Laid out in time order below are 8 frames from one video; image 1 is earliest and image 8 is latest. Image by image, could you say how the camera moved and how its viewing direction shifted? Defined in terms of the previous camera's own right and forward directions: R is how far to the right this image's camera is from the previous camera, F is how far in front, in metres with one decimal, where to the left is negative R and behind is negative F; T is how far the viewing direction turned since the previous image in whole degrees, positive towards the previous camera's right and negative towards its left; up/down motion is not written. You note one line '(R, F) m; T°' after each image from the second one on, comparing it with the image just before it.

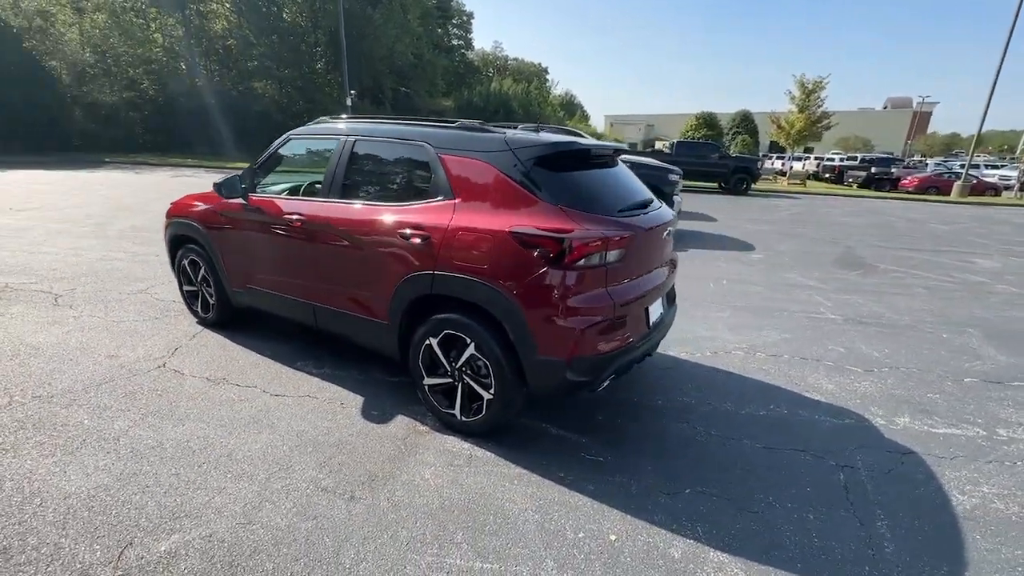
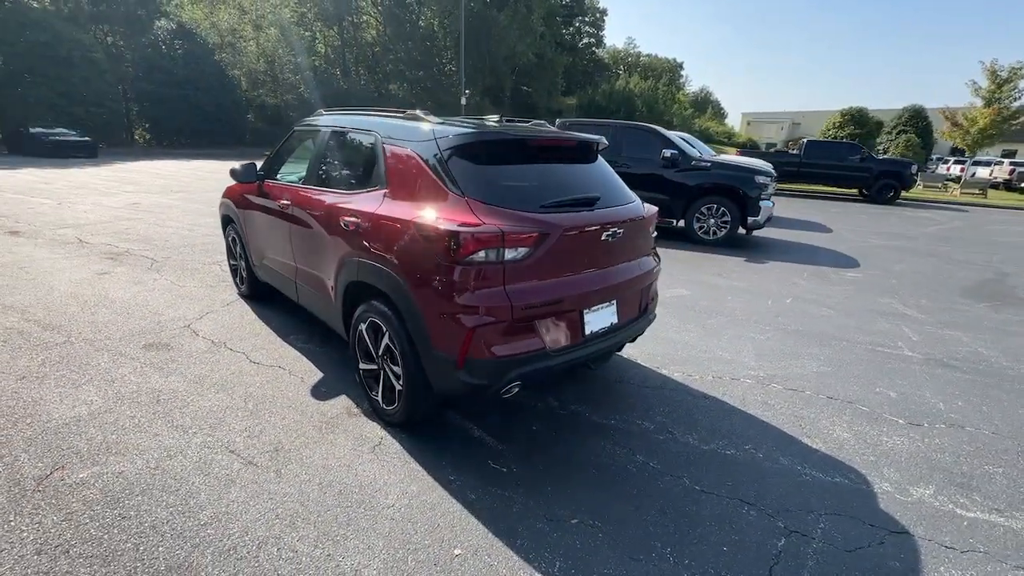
(+1.2, +0.3) m; -14°
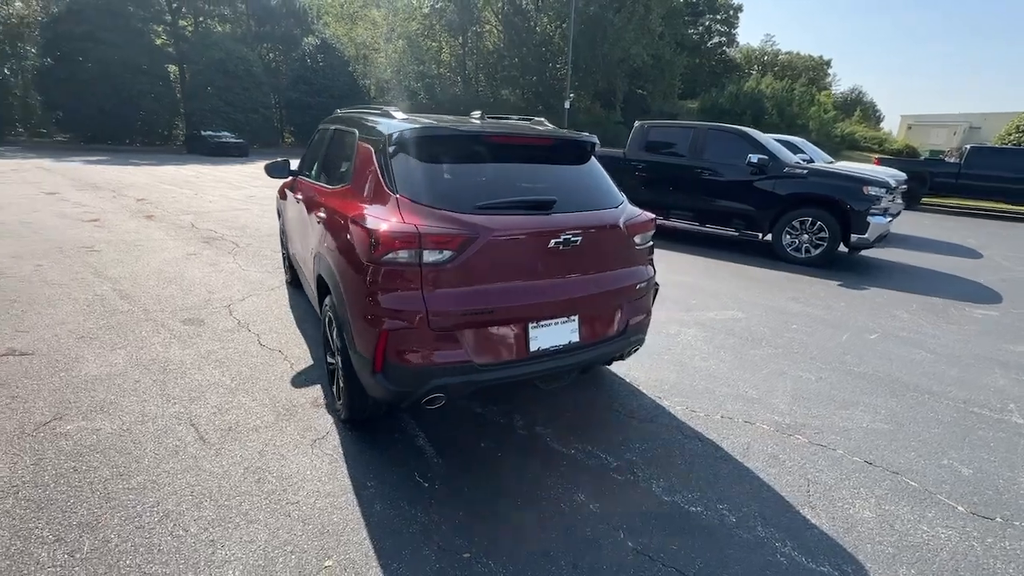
(+1.0, +0.3) m; -13°
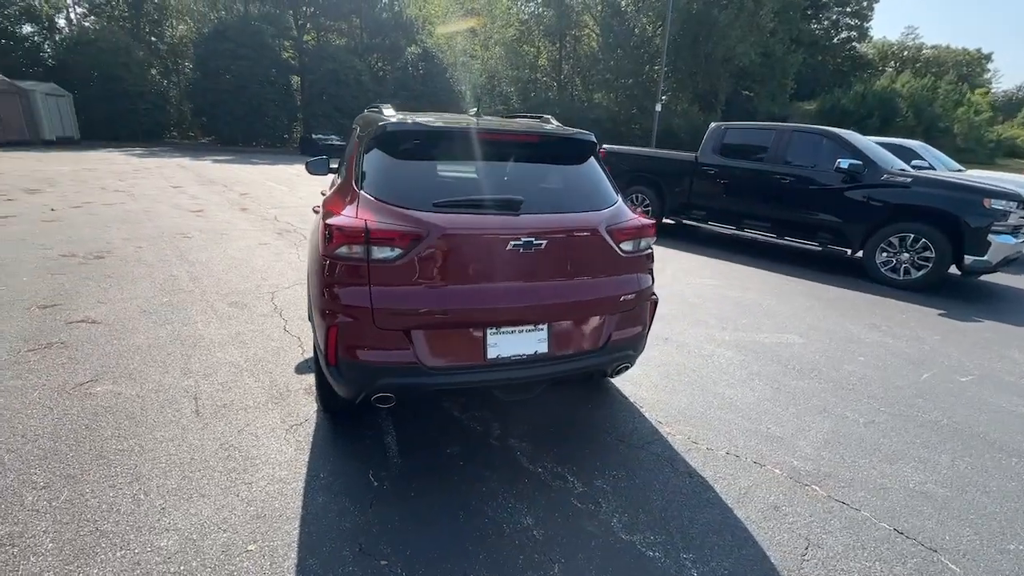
(+0.7, +0.2) m; -11°
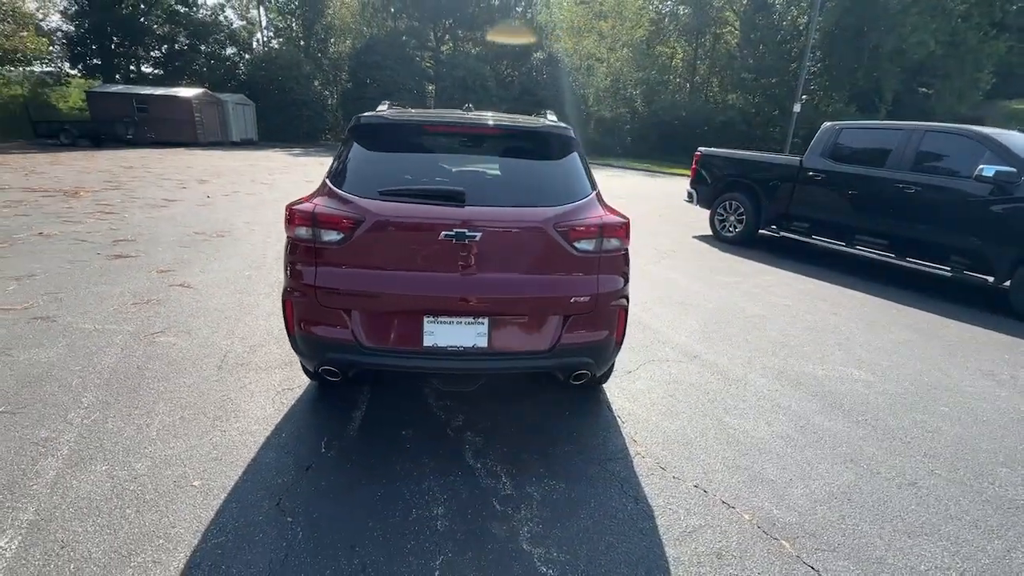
(+1.0, +0.1) m; -14°
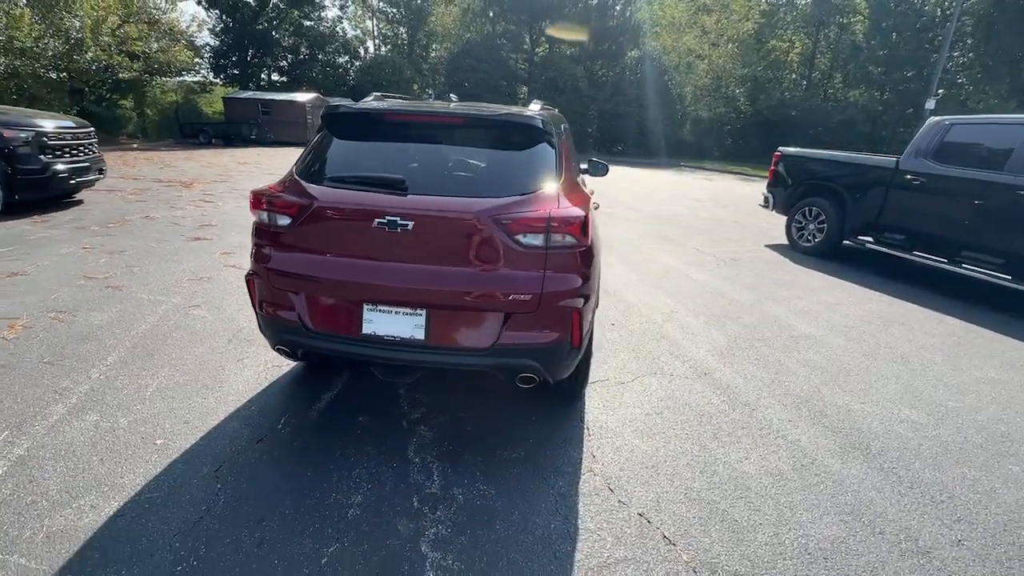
(+0.8, +0.2) m; -11°
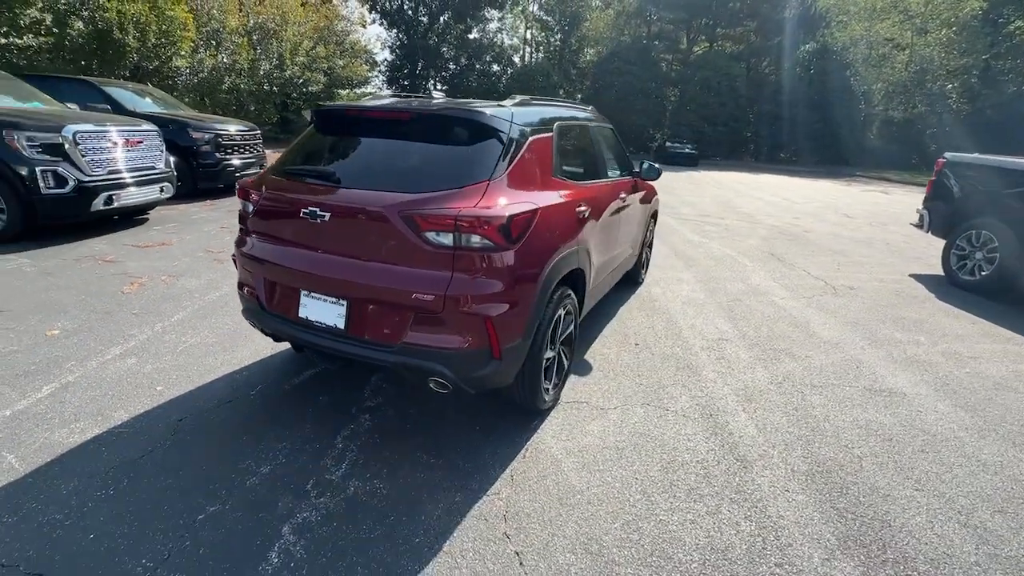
(+1.2, +0.3) m; -17°
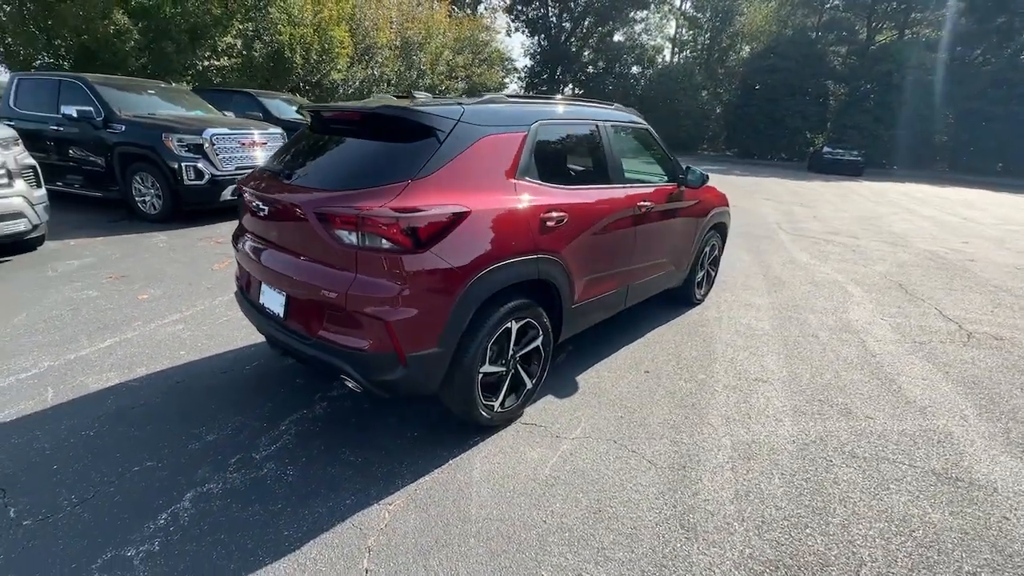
(+1.1, +0.3) m; -16°
